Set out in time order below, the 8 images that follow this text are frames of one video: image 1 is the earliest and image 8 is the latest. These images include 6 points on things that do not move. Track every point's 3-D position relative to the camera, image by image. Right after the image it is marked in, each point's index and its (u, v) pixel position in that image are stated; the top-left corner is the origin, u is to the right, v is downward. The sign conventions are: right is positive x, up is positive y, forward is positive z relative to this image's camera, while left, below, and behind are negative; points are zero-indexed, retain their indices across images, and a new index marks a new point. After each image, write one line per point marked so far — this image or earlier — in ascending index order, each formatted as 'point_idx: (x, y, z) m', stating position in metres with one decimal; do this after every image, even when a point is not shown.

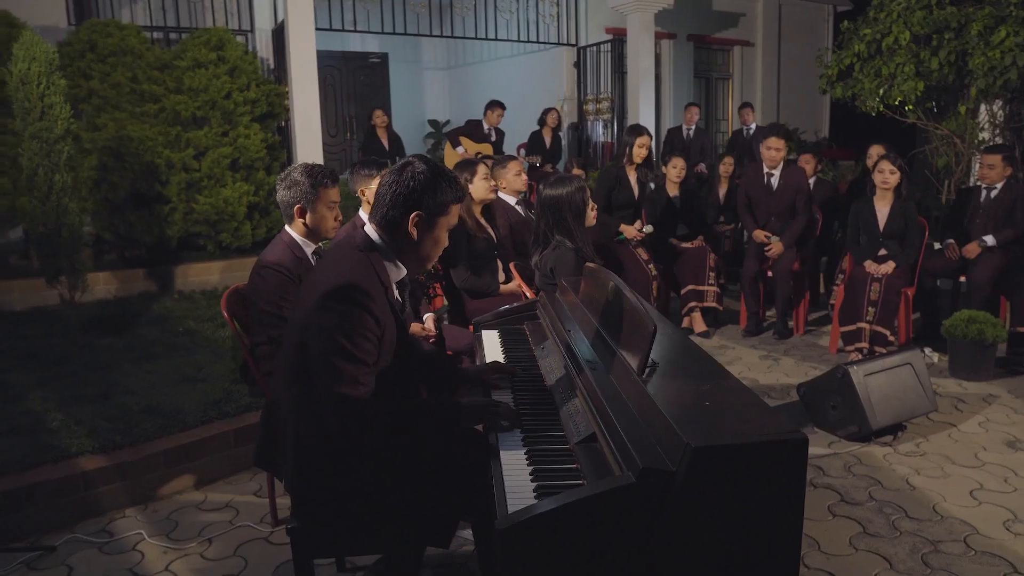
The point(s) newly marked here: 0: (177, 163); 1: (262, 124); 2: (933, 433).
0: (-3.0, +1.1, +6.6) m
1: (-2.3, +1.5, +7.0) m
2: (+2.1, -0.7, +3.7) m
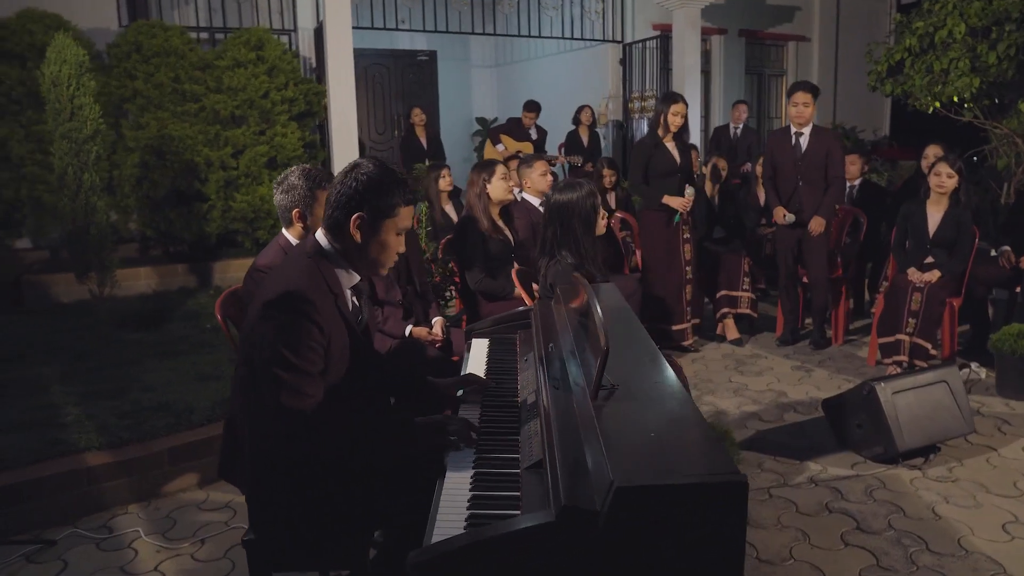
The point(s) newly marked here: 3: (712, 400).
0: (-2.7, +1.1, +6.7) m
1: (-2.0, +1.6, +7.0) m
2: (+2.1, -0.8, +3.4) m
3: (+1.1, -0.6, +4.2) m
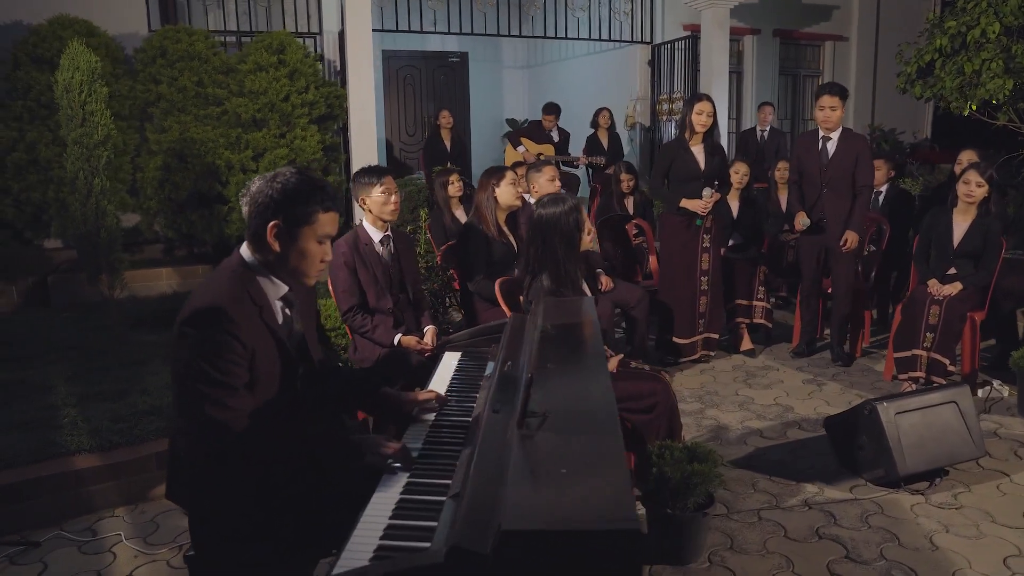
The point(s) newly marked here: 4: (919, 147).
0: (-2.5, +1.1, +6.8) m
1: (-1.8, +1.5, +7.1) m
2: (+2.1, -0.9, +3.3) m
3: (+1.1, -0.7, +4.1) m
4: (+5.2, +1.8, +9.5) m
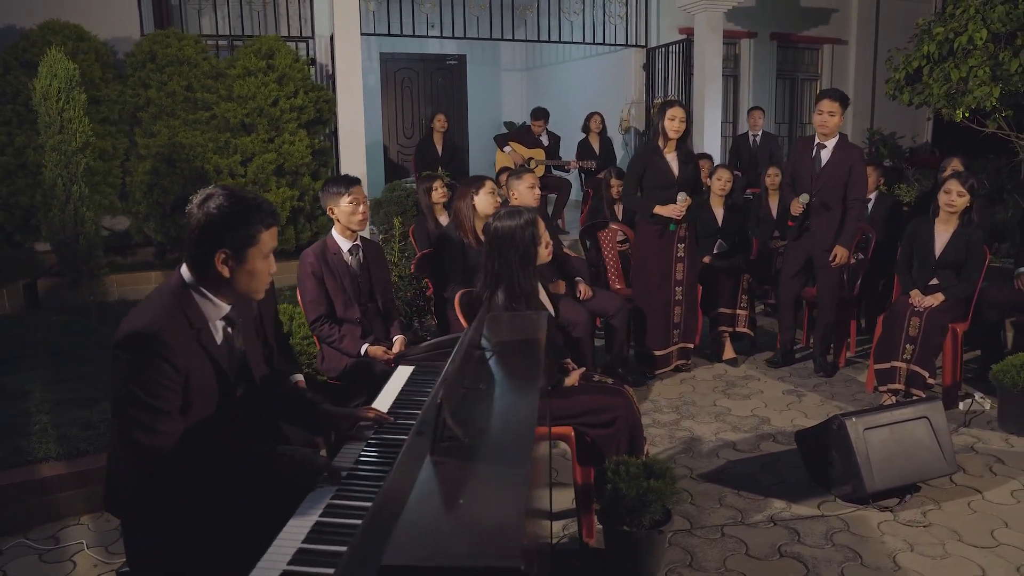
0: (-2.6, +1.1, +6.8) m
1: (-1.9, +1.5, +7.1) m
2: (+1.9, -0.9, +3.2) m
3: (+1.0, -0.8, +4.1) m
4: (+5.1, +1.7, +9.4) m
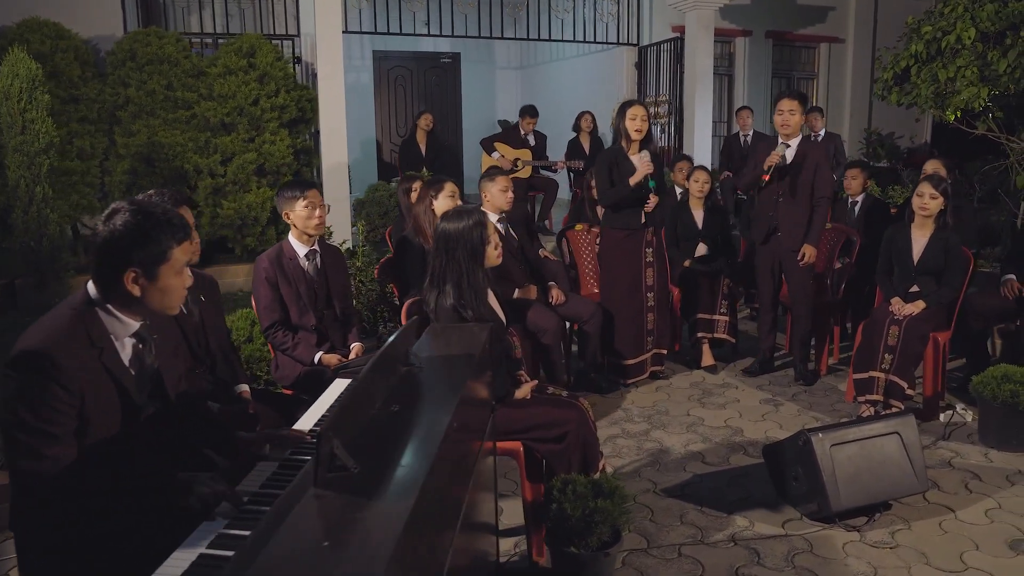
0: (-2.8, +1.1, +6.7) m
1: (-2.1, +1.5, +7.0) m
2: (+1.7, -1.0, +3.1) m
3: (+0.8, -0.8, +4.0) m
4: (+5.0, +1.7, +9.2) m
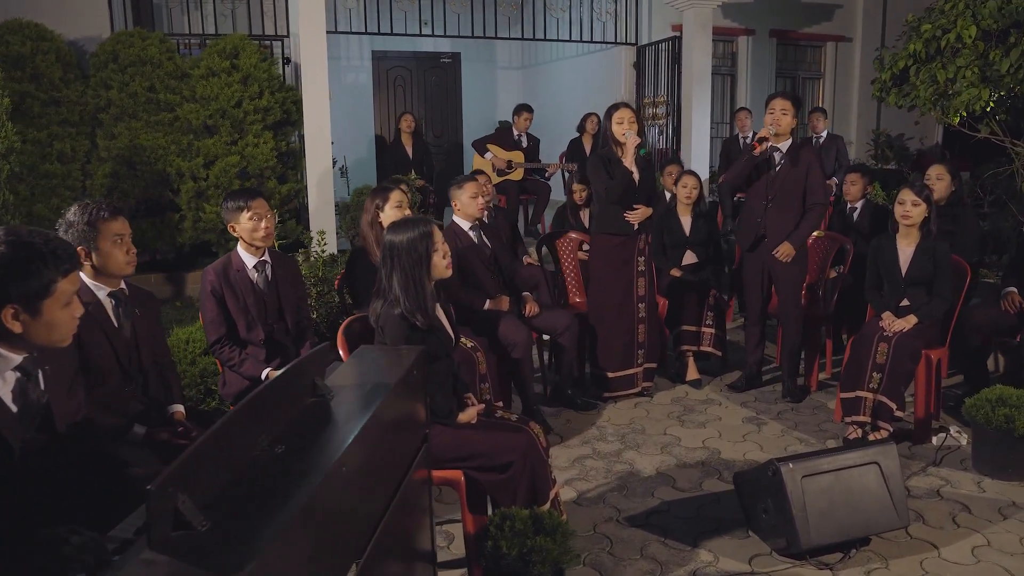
0: (-2.9, +1.0, +6.6) m
1: (-2.2, +1.4, +6.8) m
2: (+1.5, -1.0, +2.9) m
3: (+0.6, -0.9, +3.7) m
4: (+4.9, +1.6, +8.9) m
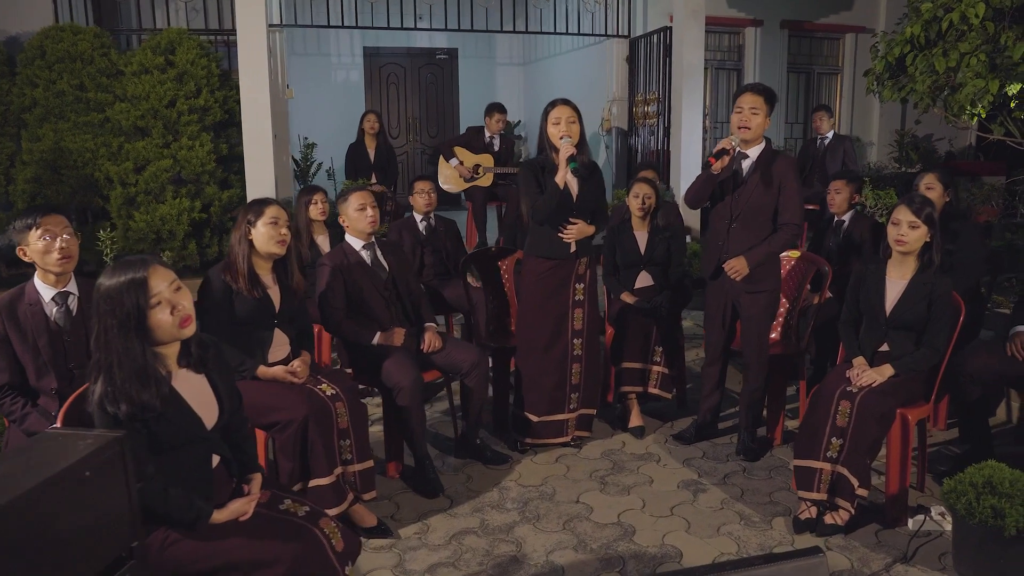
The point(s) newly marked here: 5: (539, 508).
0: (-3.2, +0.9, +6.1) m
1: (-2.5, +1.3, +6.3) m
2: (+0.9, -1.2, +2.1) m
3: (+0.1, -1.0, +3.0) m
4: (+4.7, +1.4, +7.9) m
5: (+0.1, -1.0, +3.3) m
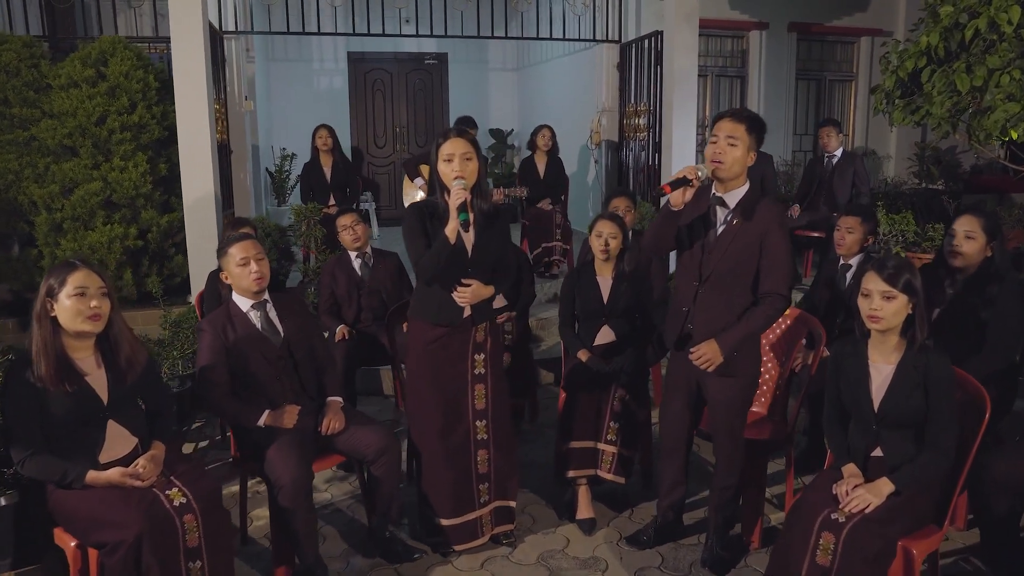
0: (-3.5, +0.7, +5.5) m
1: (-2.8, +1.0, +5.7) m
2: (+0.5, -1.5, +1.4) m
3: (-0.3, -1.3, +2.4) m
4: (+4.5, +1.1, +7.1) m
5: (-0.2, -1.2, +2.6) m
